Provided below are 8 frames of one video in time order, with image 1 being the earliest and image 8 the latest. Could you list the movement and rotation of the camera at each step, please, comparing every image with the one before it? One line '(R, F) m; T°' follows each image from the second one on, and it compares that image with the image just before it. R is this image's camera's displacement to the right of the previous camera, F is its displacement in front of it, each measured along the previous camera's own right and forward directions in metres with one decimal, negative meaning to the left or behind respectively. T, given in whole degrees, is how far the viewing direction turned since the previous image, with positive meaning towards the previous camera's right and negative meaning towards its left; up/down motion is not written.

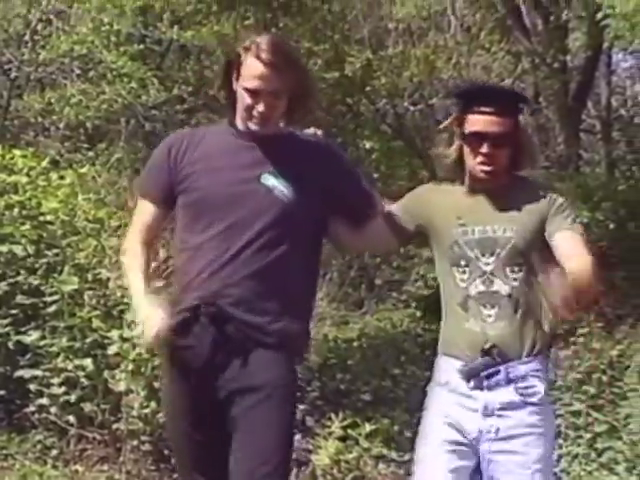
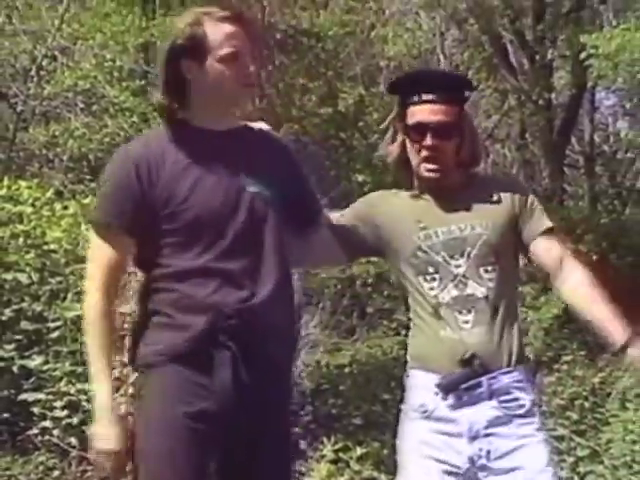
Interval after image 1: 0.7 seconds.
(-0.1, -0.3) m; +1°
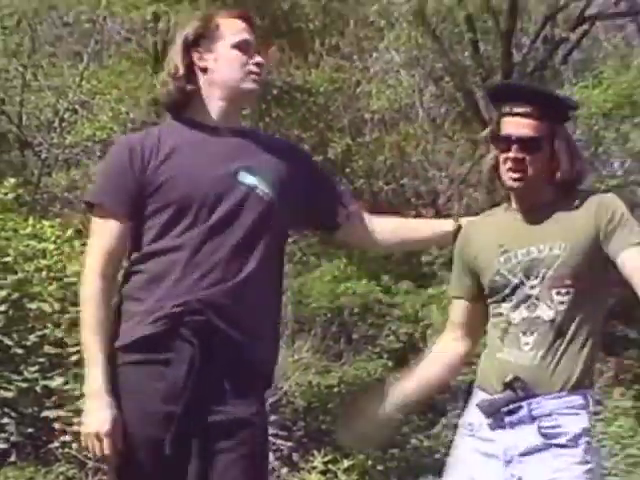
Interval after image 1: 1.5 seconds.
(-0.1, -1.1) m; +1°
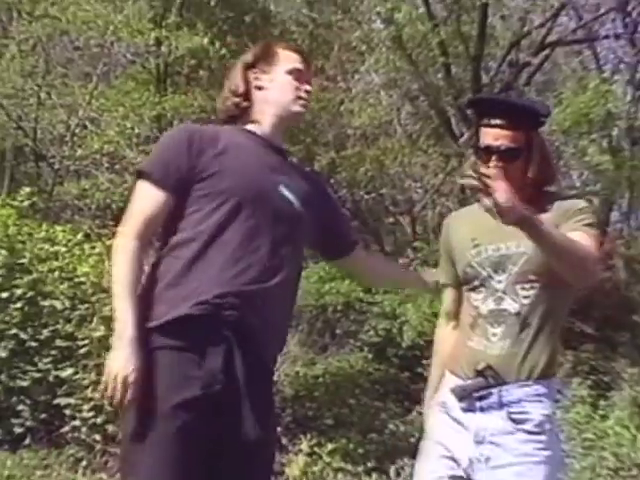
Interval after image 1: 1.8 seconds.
(0.0, -1.1) m; +1°
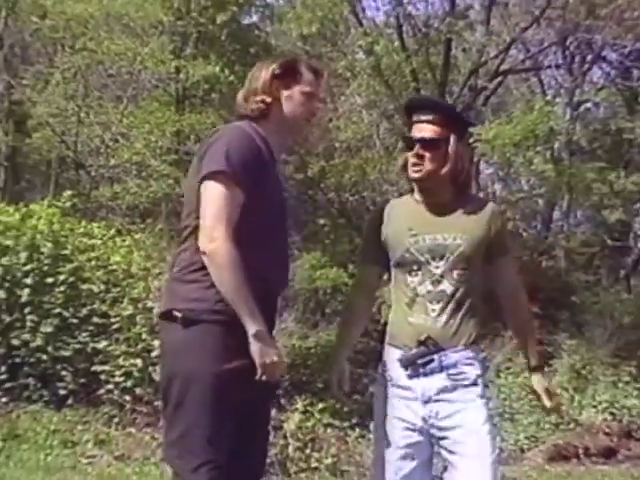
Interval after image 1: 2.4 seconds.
(-0.1, -2.4) m; +1°
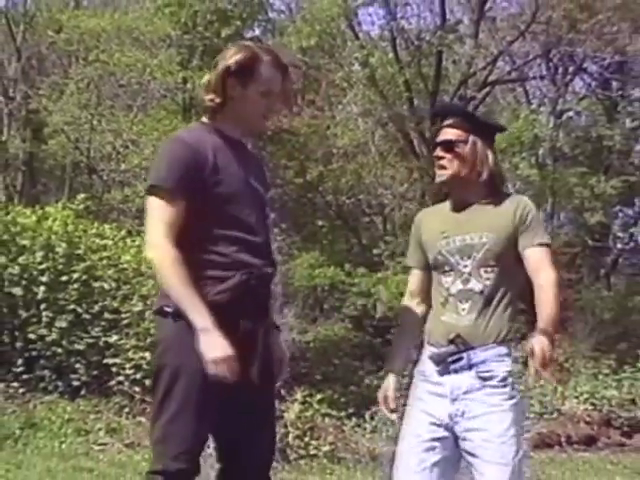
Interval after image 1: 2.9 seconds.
(0.0, -0.9) m; 0°
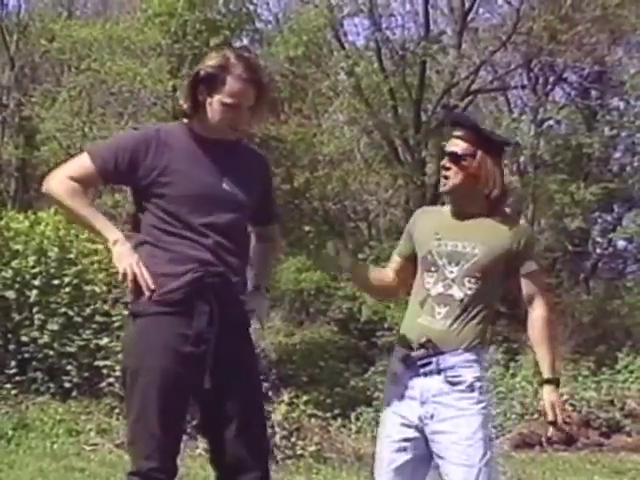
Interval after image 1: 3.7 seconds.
(0.0, -0.4) m; +1°
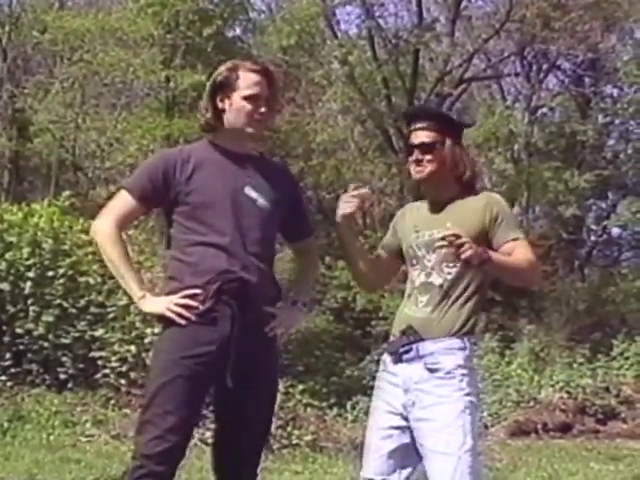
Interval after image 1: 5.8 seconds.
(0.0, 0.0) m; 0°
